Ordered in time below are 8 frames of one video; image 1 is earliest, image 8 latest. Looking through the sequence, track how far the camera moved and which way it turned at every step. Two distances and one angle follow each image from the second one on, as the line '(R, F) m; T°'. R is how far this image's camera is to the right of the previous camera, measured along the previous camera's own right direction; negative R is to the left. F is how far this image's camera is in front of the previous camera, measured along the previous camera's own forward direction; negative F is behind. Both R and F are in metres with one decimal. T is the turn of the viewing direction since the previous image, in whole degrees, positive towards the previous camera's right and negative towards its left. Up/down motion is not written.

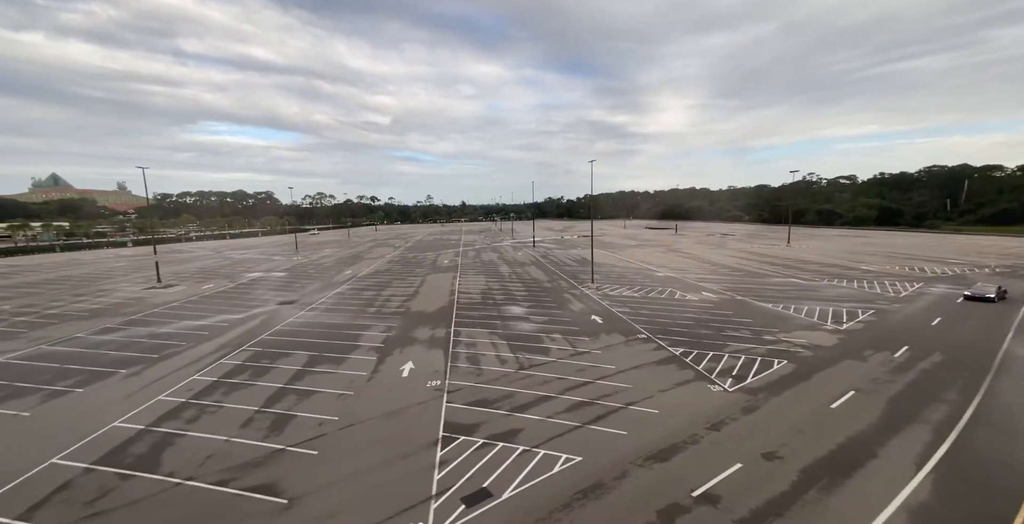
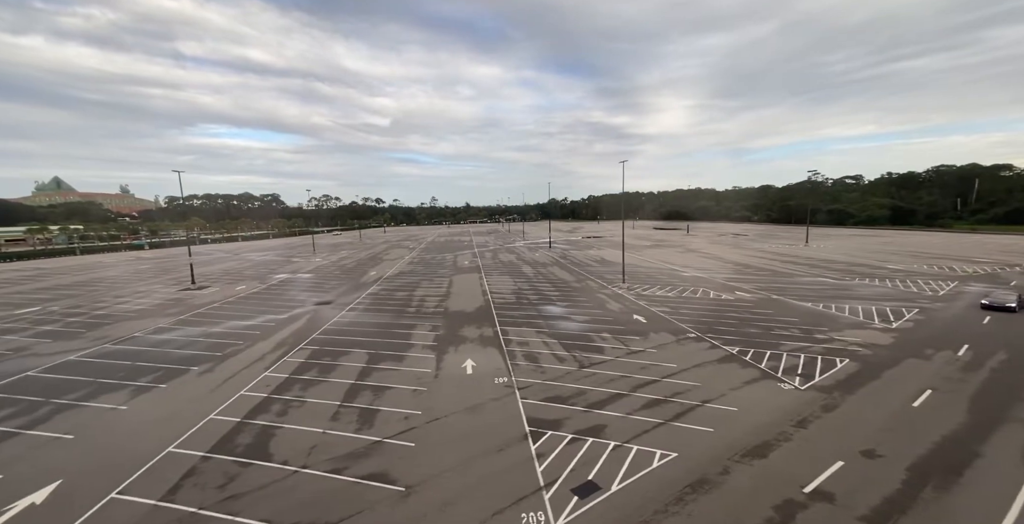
(-2.0, -0.1) m; -1°
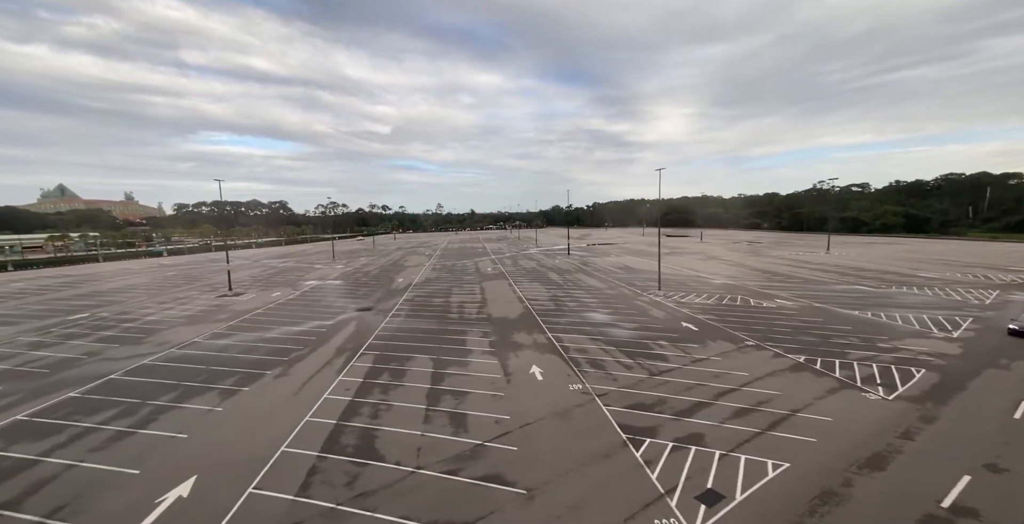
(-2.3, -0.2) m; -1°
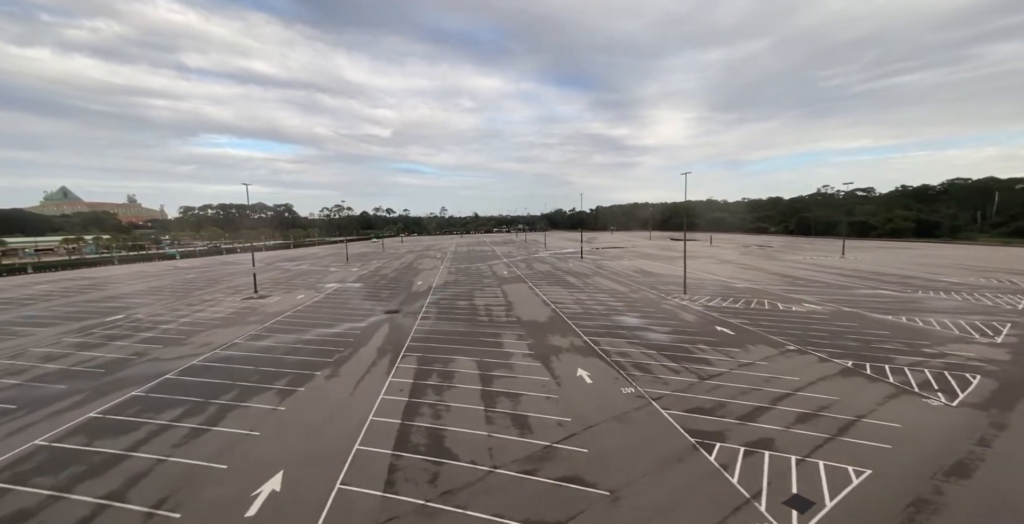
(-1.6, -0.1) m; -1°
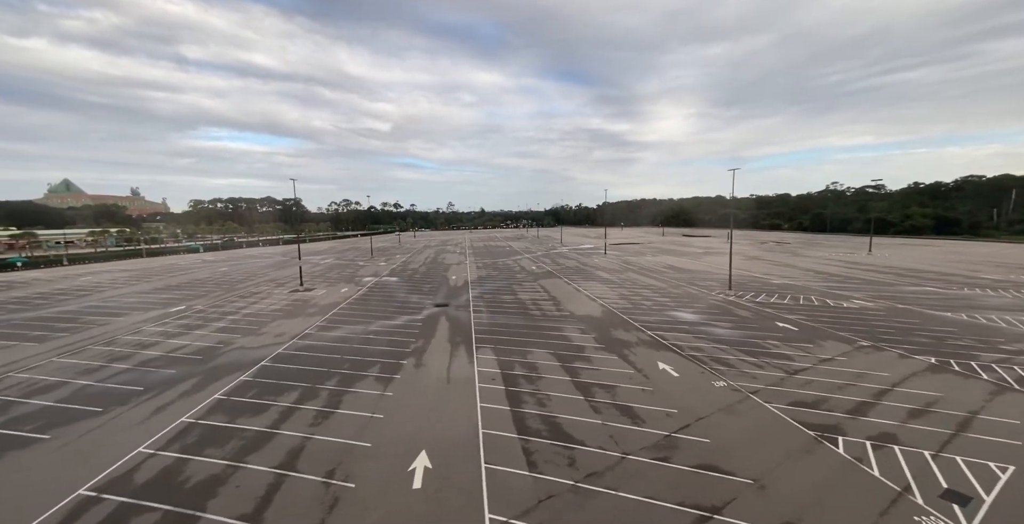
(-2.9, -0.3) m; -2°
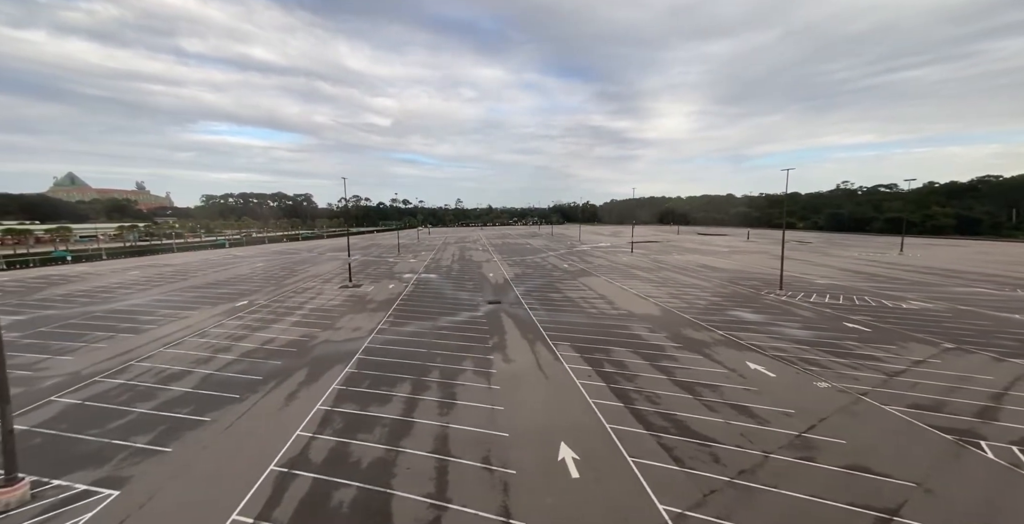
(-3.1, -0.3) m; -2°
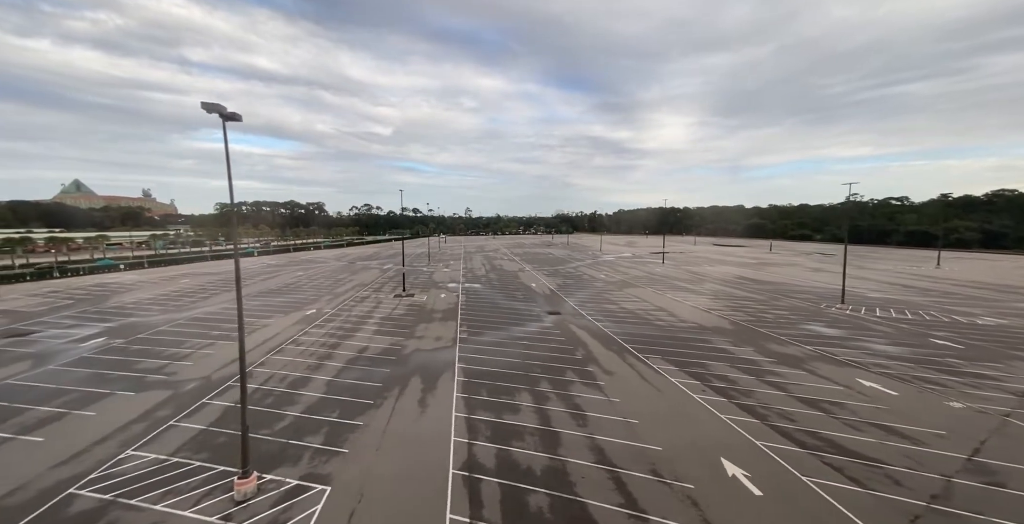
(-3.6, -0.3) m; -2°
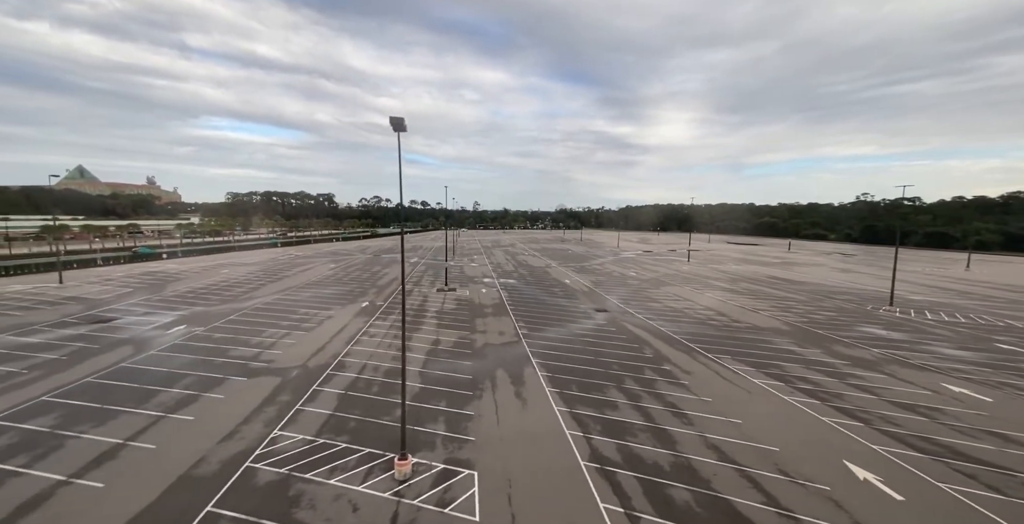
(-2.9, -0.3) m; -2°
